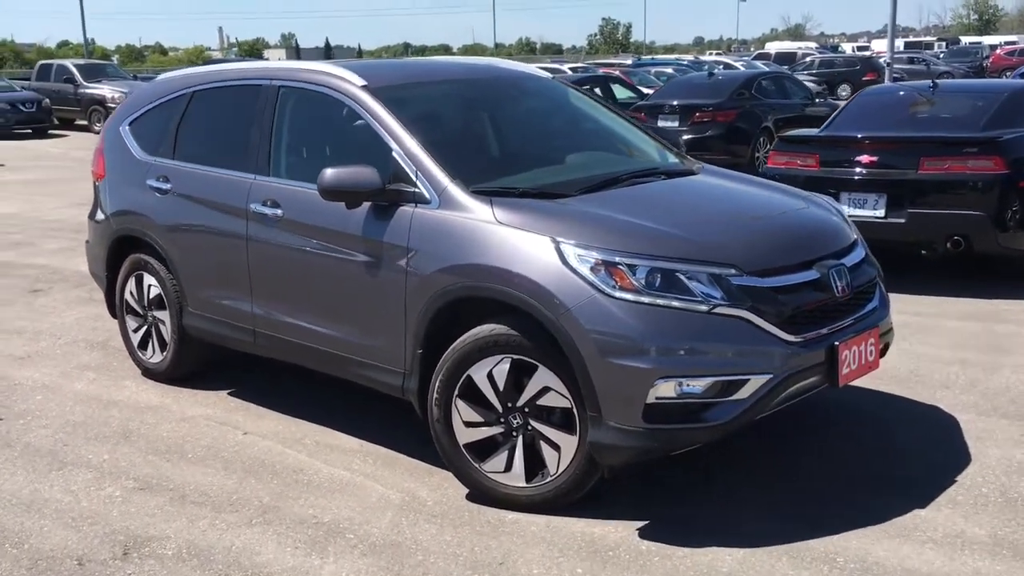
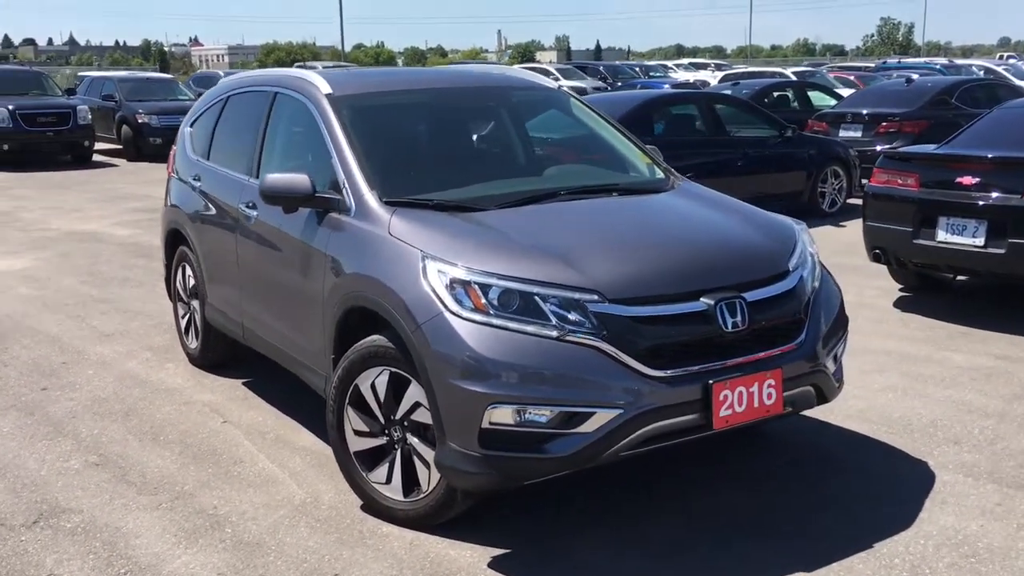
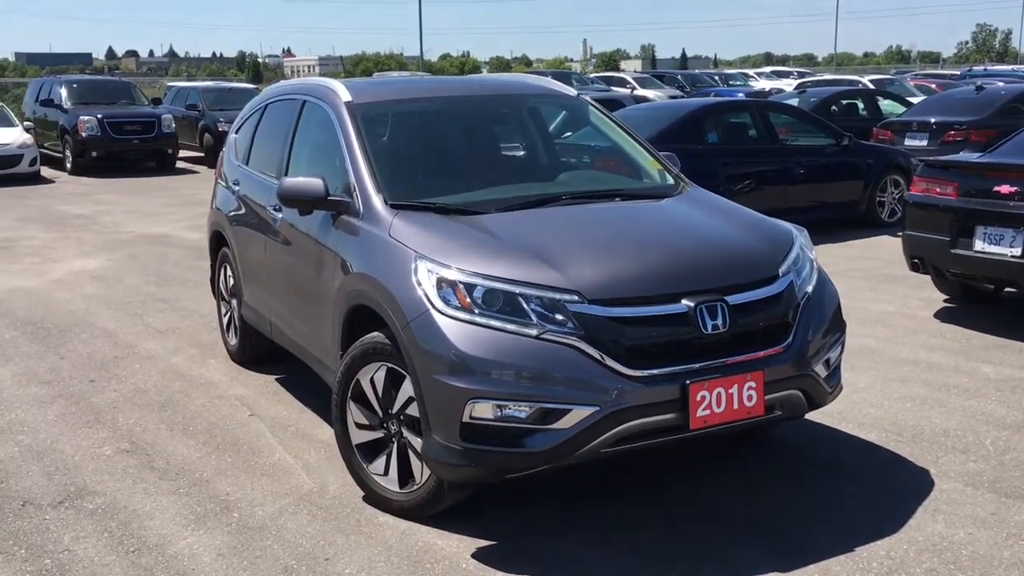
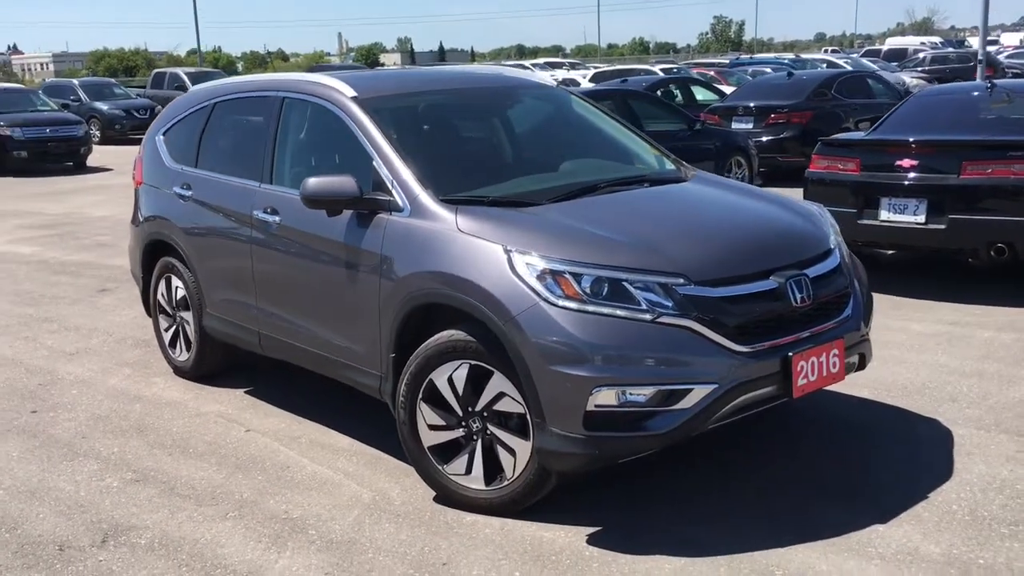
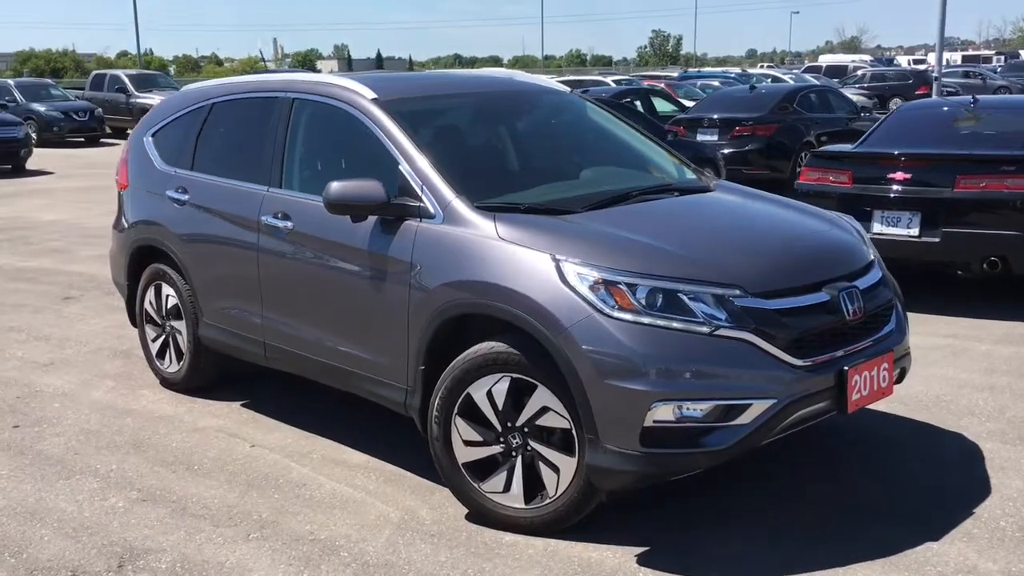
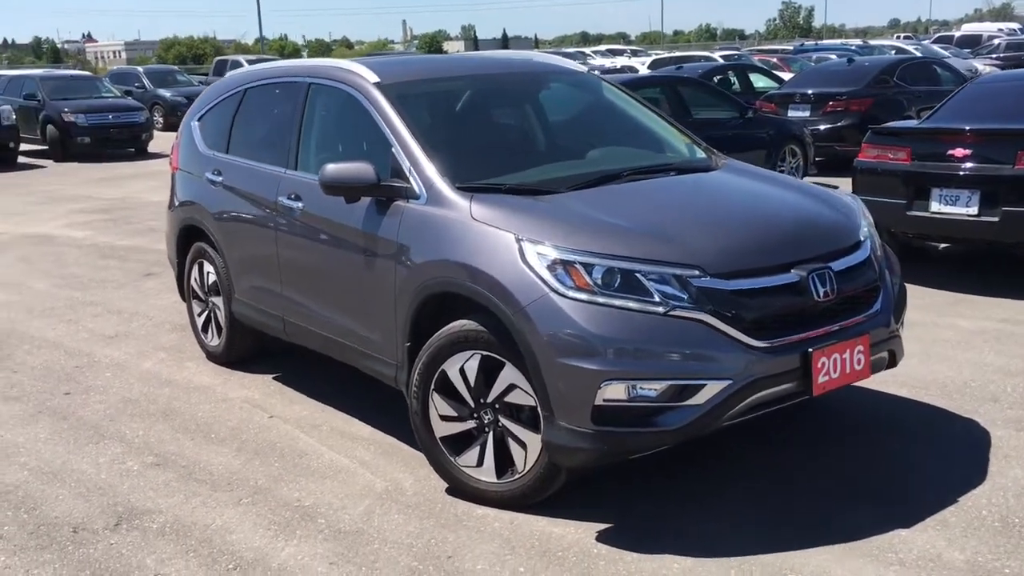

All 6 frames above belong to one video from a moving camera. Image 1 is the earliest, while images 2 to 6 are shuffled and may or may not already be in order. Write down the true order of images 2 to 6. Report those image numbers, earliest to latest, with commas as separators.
5, 4, 6, 2, 3
